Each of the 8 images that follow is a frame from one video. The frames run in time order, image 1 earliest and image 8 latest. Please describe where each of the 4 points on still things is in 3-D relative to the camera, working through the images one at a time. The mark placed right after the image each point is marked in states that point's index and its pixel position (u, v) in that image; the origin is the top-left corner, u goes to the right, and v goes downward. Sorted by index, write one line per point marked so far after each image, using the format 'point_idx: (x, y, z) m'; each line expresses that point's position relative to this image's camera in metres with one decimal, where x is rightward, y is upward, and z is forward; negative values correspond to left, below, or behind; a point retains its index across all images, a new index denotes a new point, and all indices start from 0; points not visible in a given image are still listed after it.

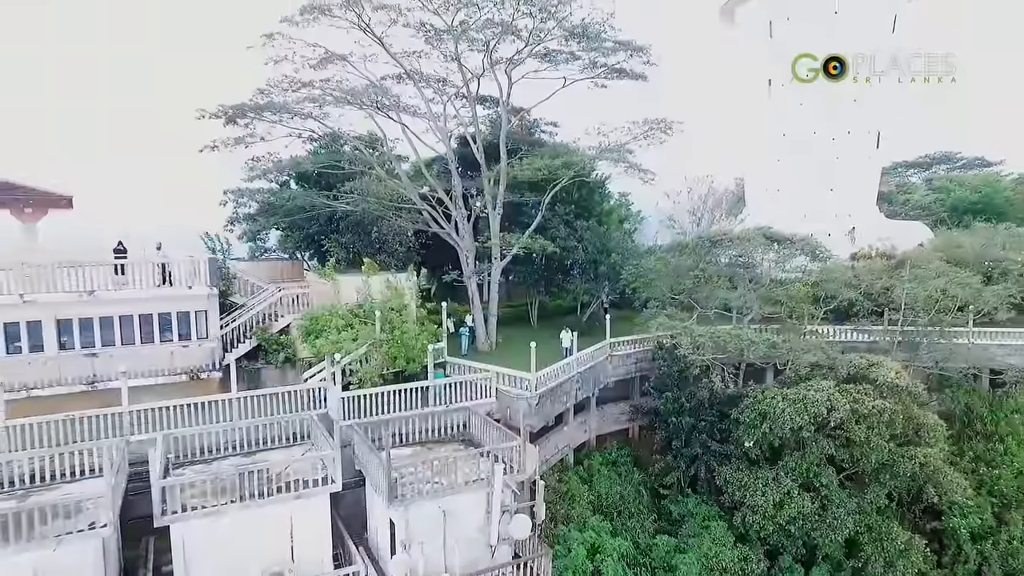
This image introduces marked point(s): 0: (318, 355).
0: (-4.2, -1.5, +12.0) m
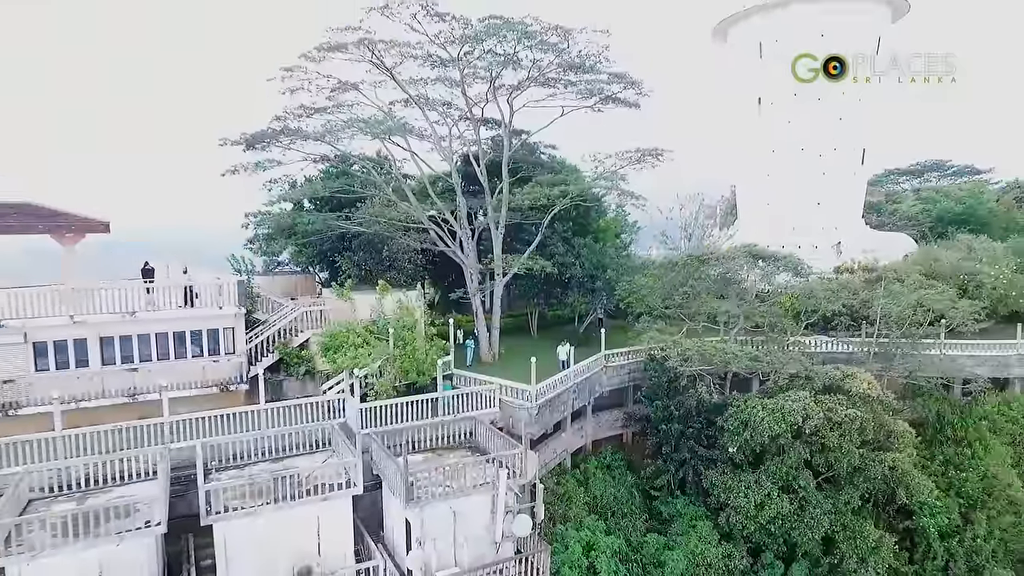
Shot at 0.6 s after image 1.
0: (-4.1, -1.9, +13.1) m
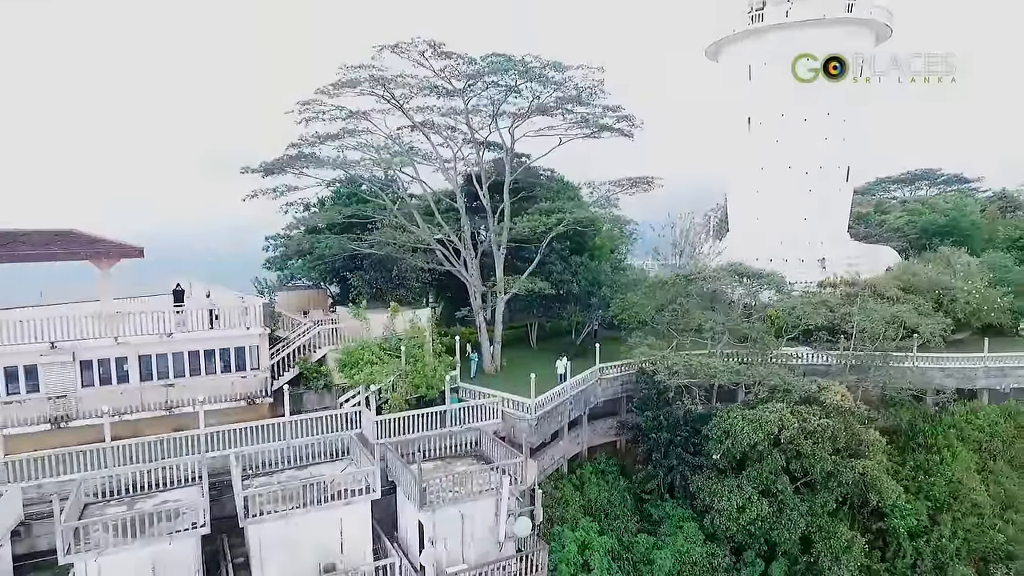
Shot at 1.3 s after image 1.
0: (-4.1, -2.5, +14.3) m
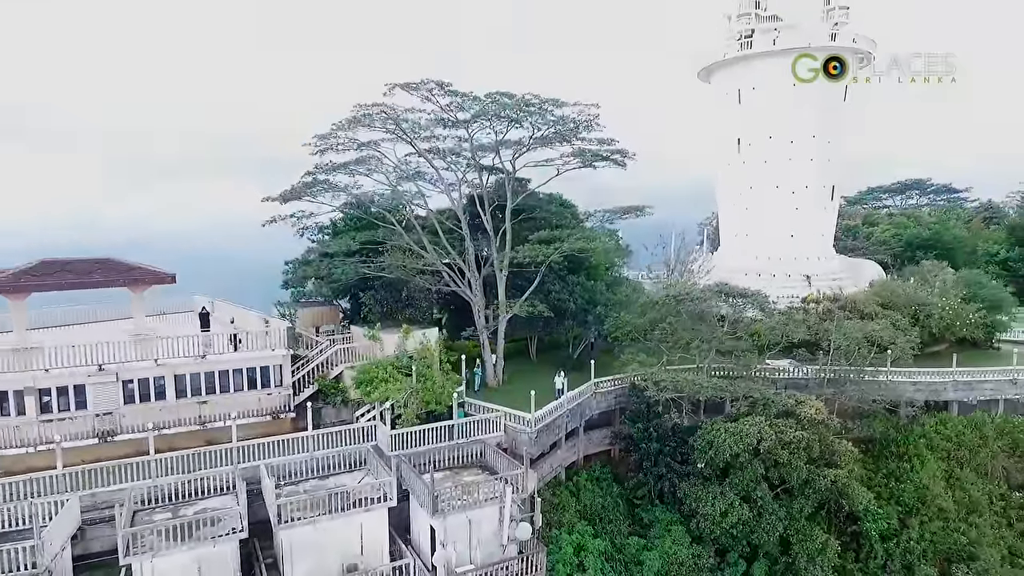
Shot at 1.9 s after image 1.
0: (-4.0, -3.2, +15.7) m
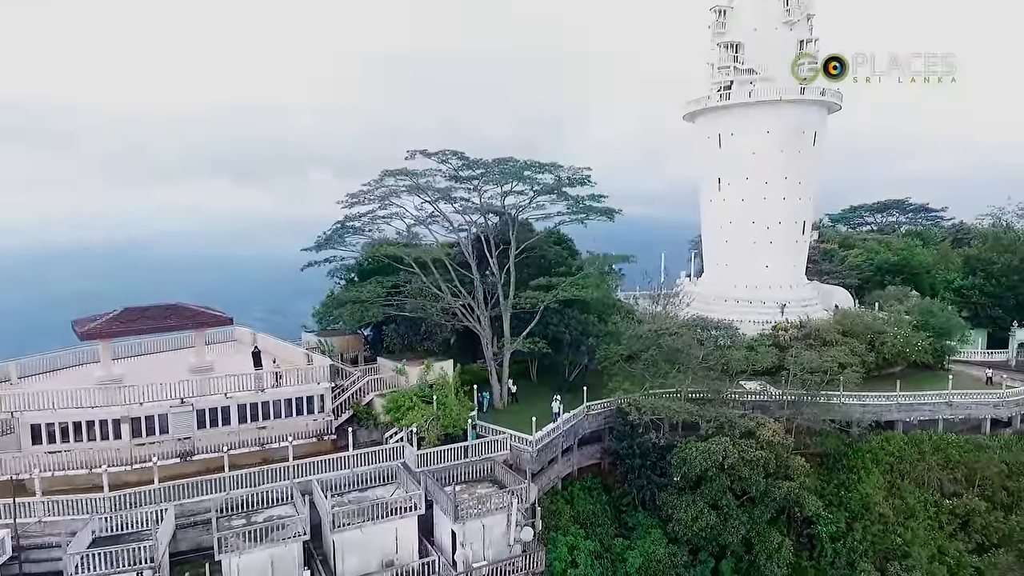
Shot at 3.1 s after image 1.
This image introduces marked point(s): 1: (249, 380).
0: (-3.9, -4.6, +18.8) m
1: (-8.6, -3.0, +18.1) m
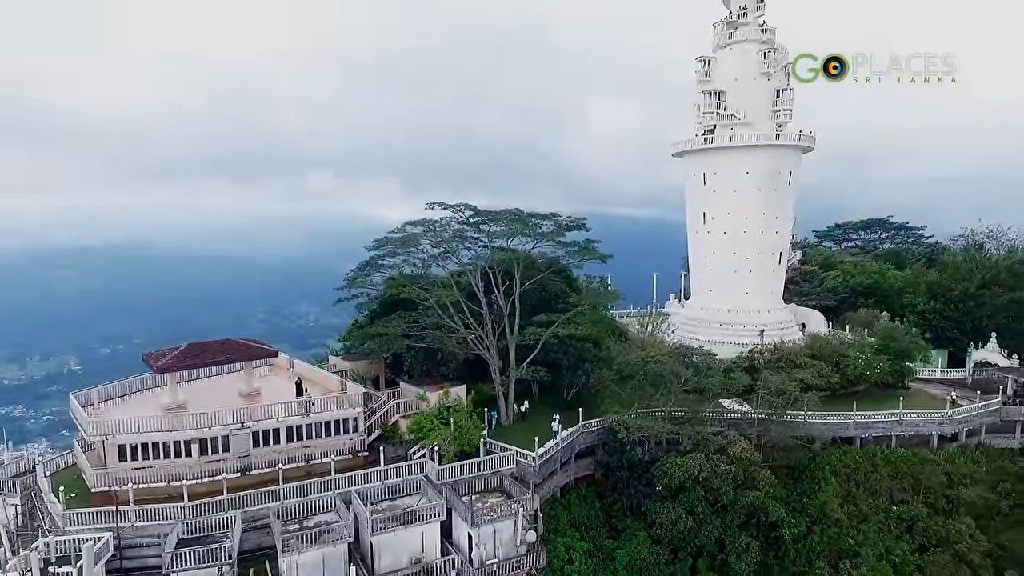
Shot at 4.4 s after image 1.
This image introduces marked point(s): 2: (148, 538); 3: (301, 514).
0: (-3.6, -6.2, +22.1) m
1: (-8.4, -4.5, +21.4) m
2: (-11.8, -8.1, +18.0) m
3: (-7.4, -7.9, +19.5) m
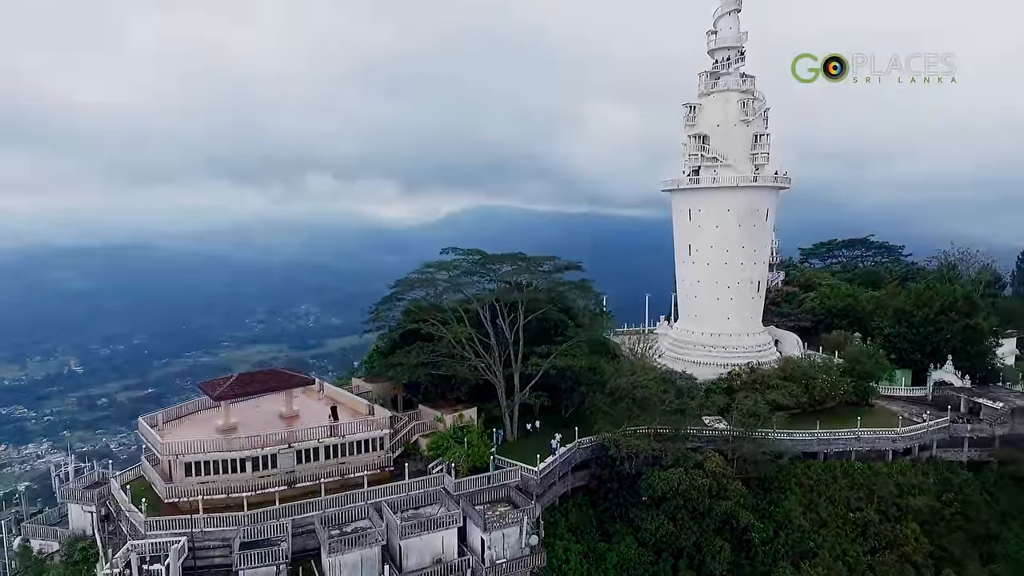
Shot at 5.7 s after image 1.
0: (-3.4, -7.9, +25.7) m
1: (-8.1, -6.3, +25.0) m
2: (-11.6, -9.8, +21.6) m
3: (-7.2, -9.7, +23.1) m
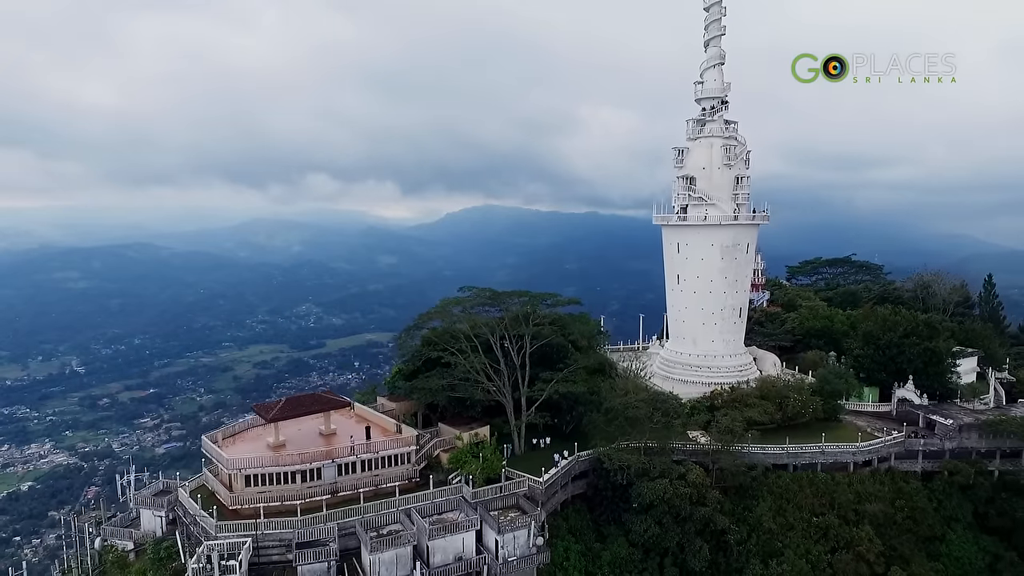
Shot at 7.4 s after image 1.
0: (-2.9, -9.9, +30.0) m
1: (-7.7, -8.3, +29.3) m
2: (-11.1, -11.8, +25.9) m
3: (-6.7, -11.7, +27.4) m
